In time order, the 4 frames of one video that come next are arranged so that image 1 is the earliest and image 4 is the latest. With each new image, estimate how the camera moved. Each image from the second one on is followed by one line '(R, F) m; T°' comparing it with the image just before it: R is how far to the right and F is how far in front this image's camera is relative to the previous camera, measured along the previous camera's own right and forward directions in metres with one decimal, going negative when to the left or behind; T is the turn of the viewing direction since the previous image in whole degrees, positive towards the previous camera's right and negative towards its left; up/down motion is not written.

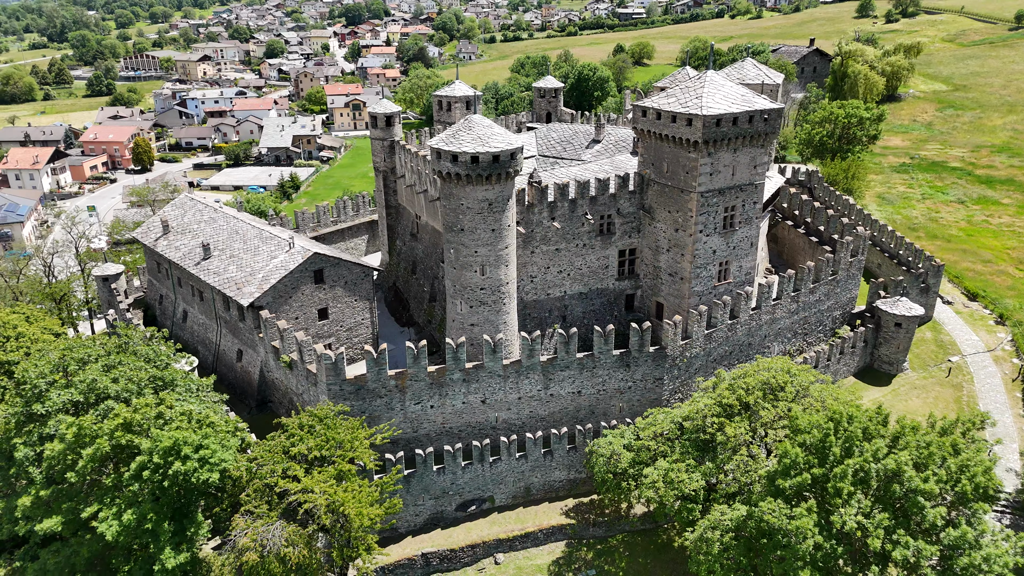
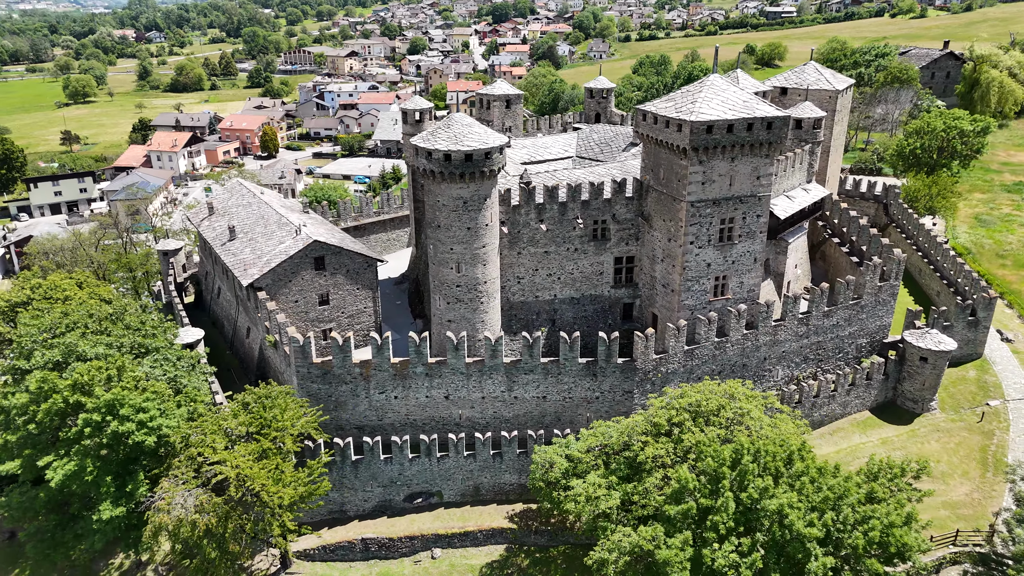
(+6.8, +0.7) m; -10°
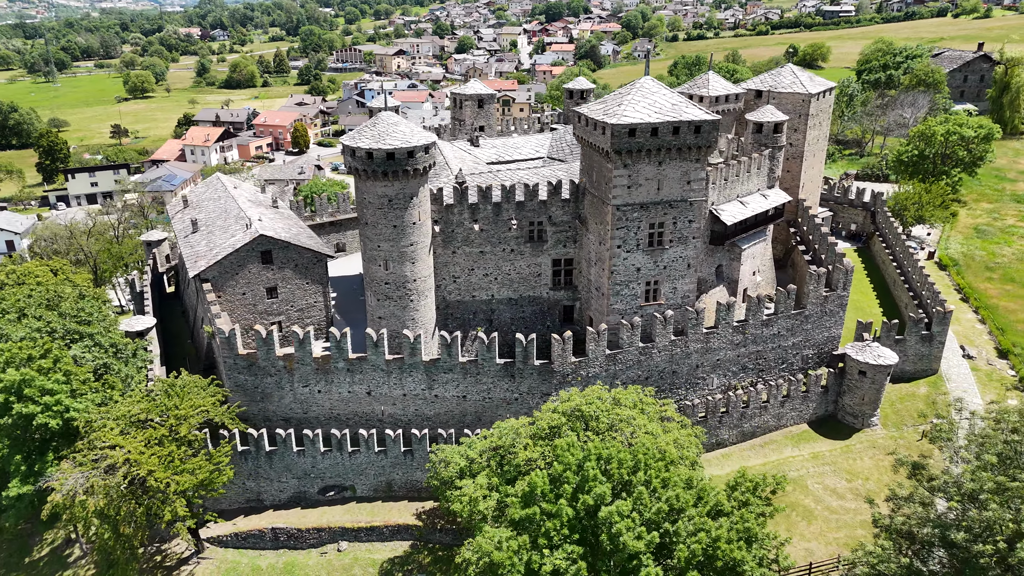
(+5.5, +0.1) m; -4°
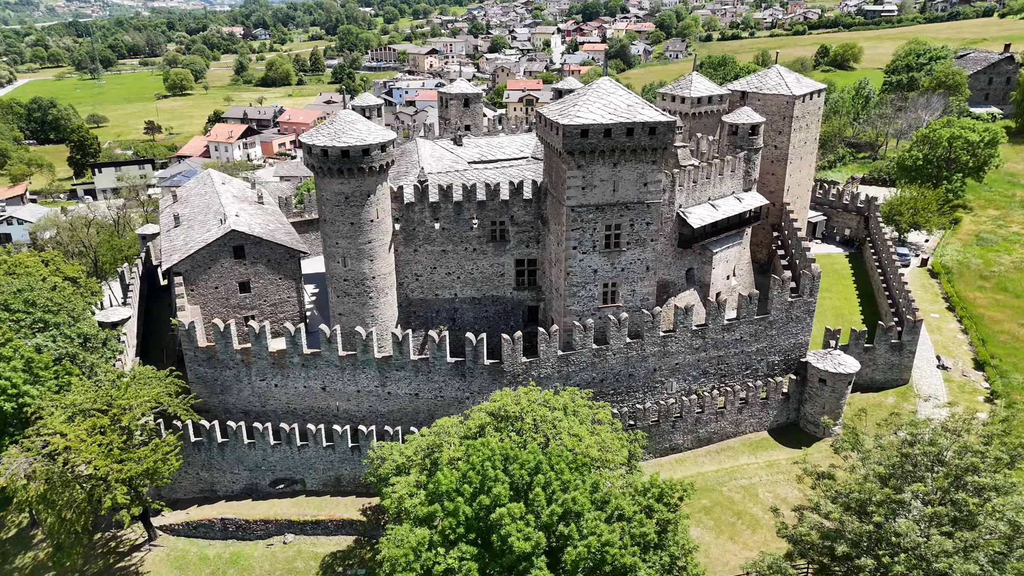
(+3.5, +0.1) m; -3°
